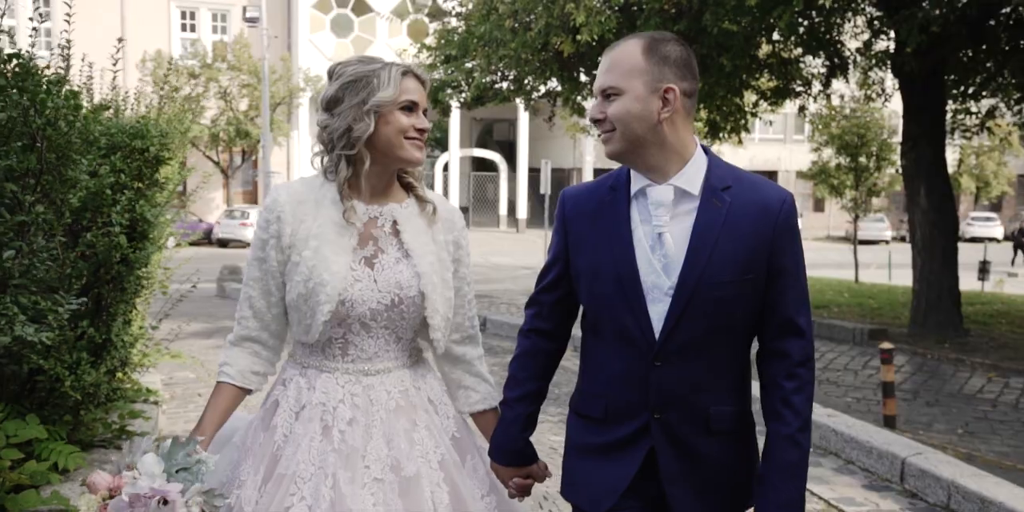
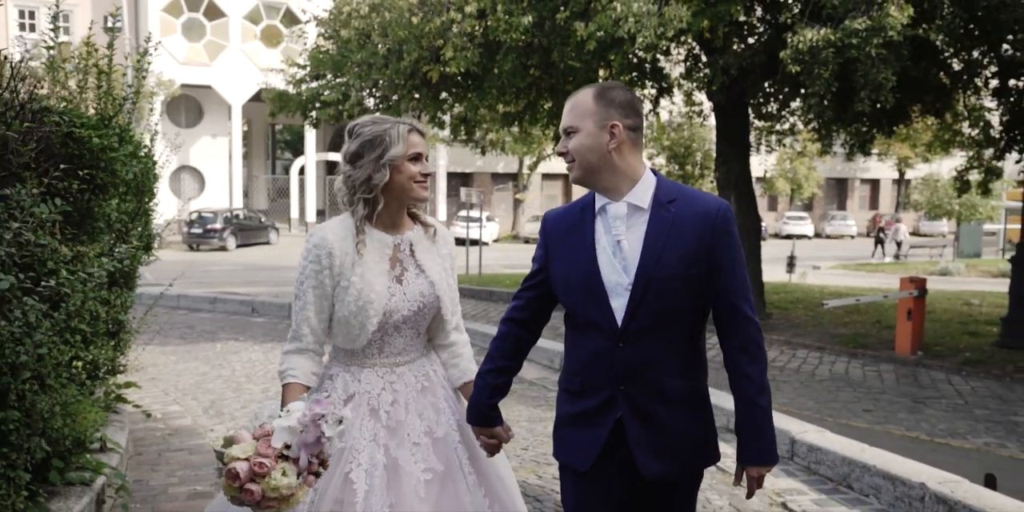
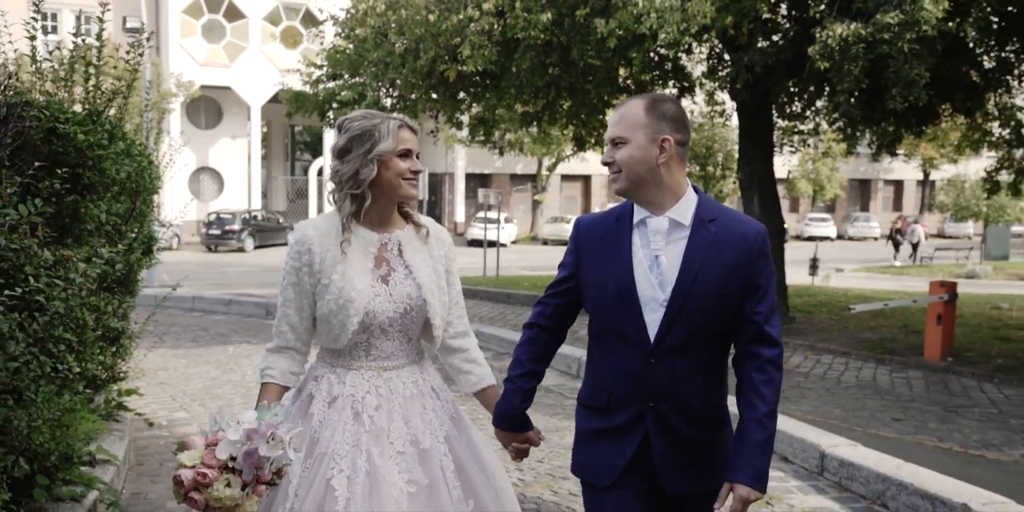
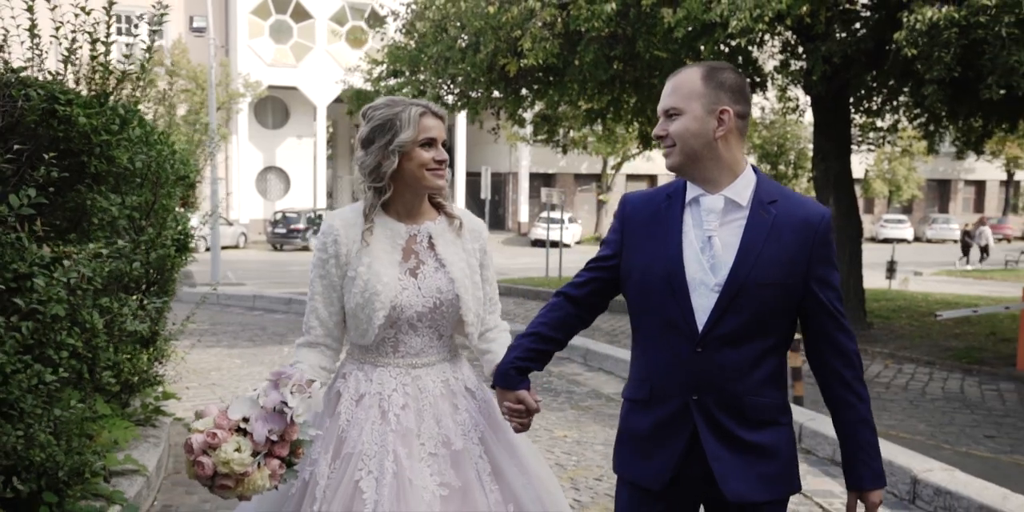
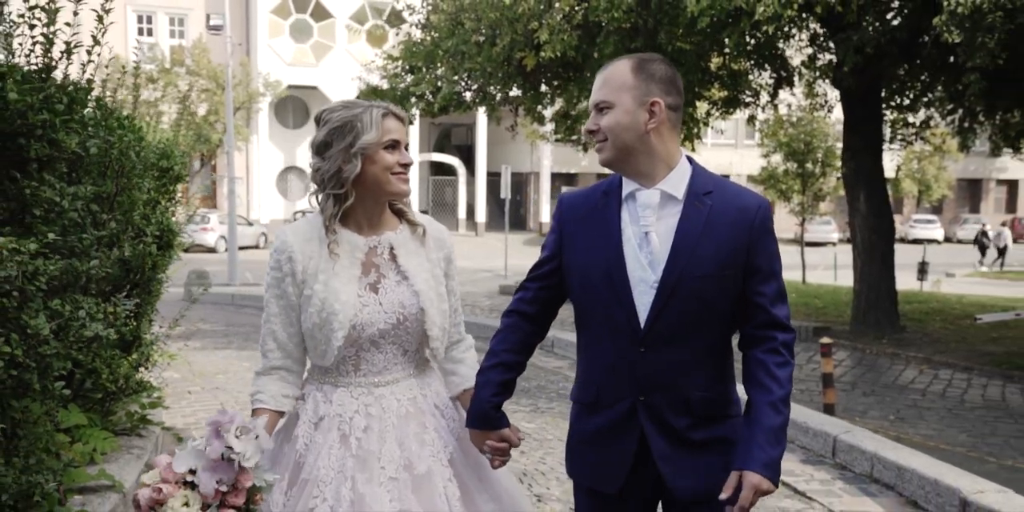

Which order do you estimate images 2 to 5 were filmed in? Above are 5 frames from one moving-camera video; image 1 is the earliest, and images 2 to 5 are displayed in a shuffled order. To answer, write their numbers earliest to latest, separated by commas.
5, 4, 3, 2
